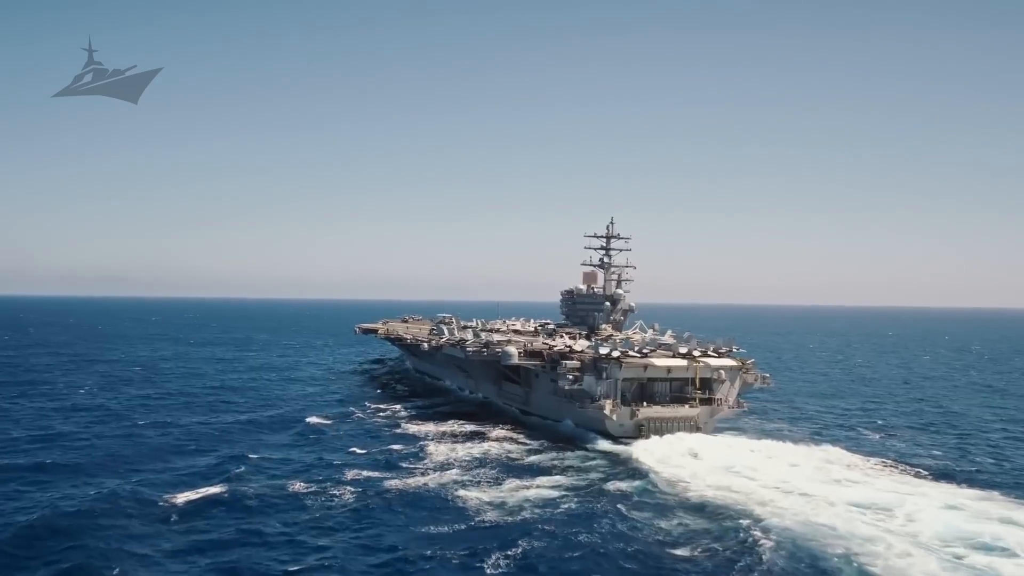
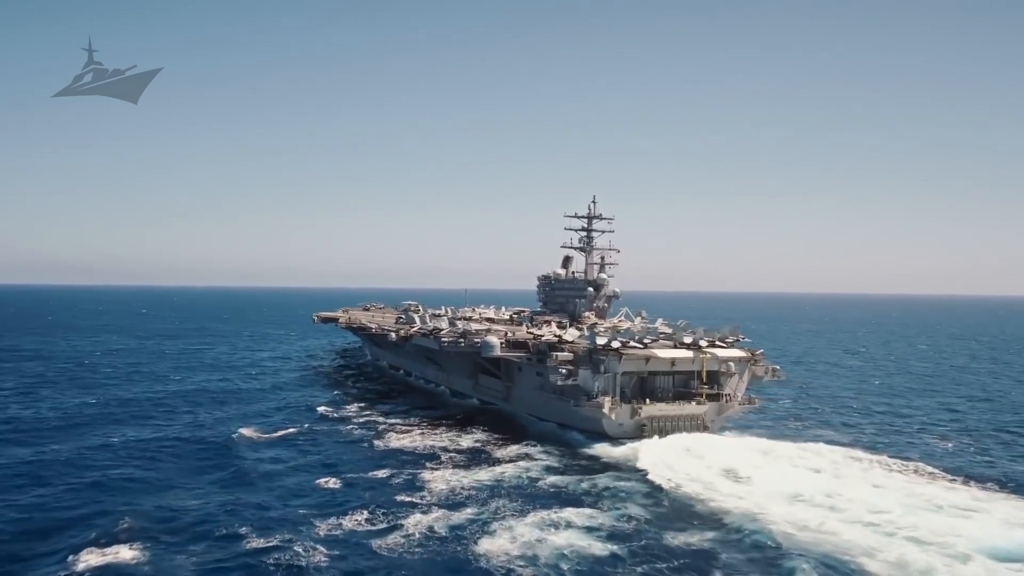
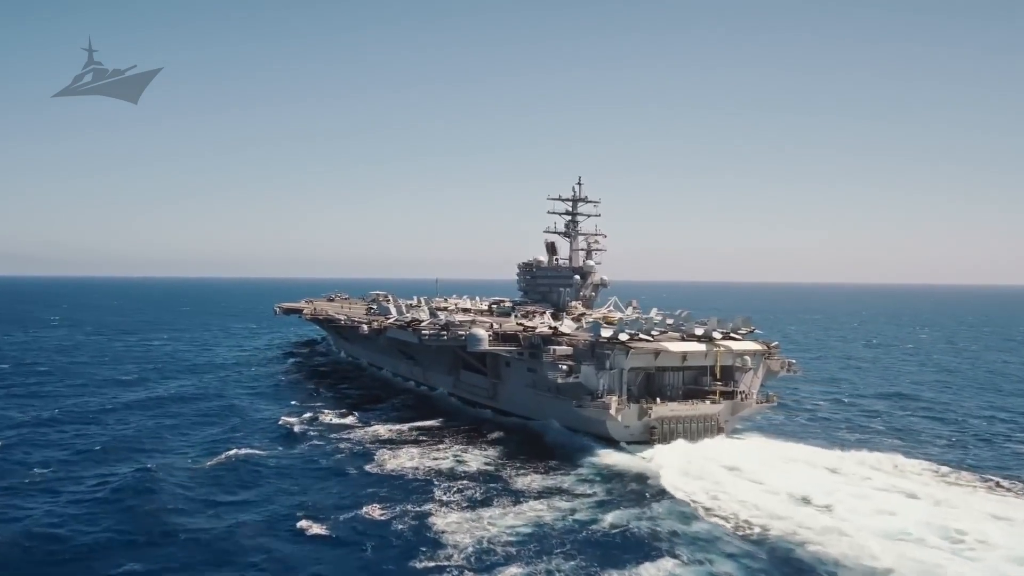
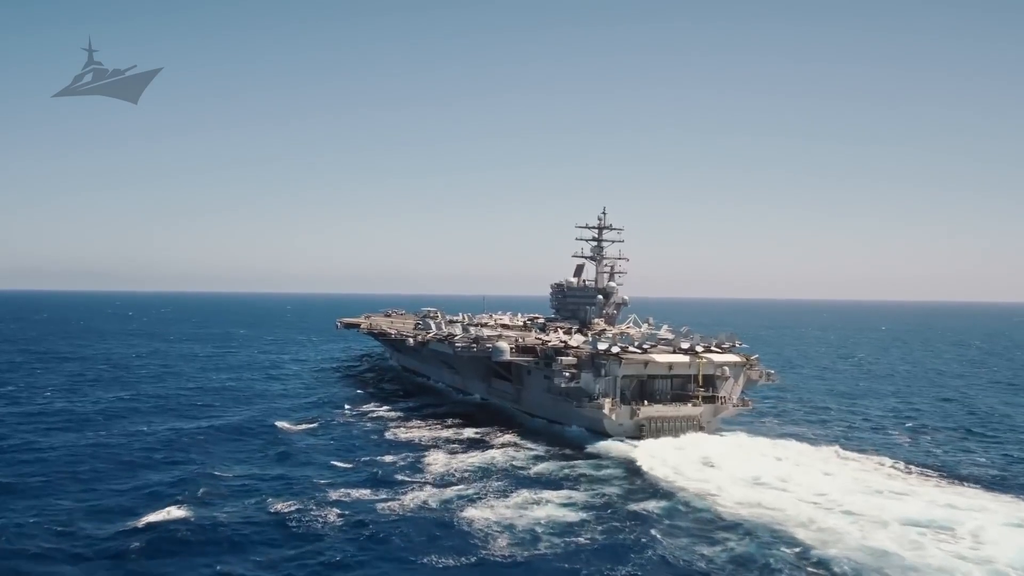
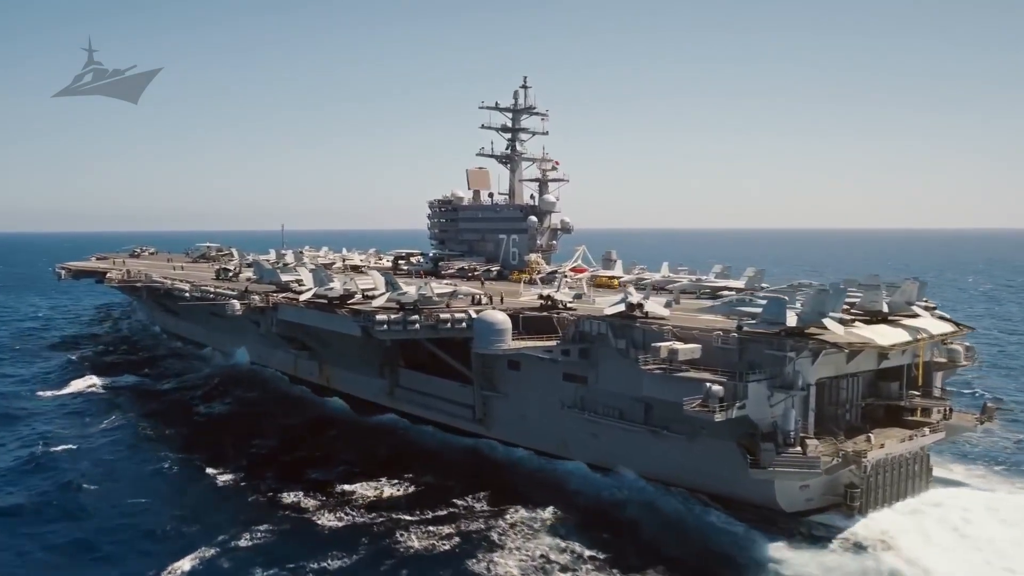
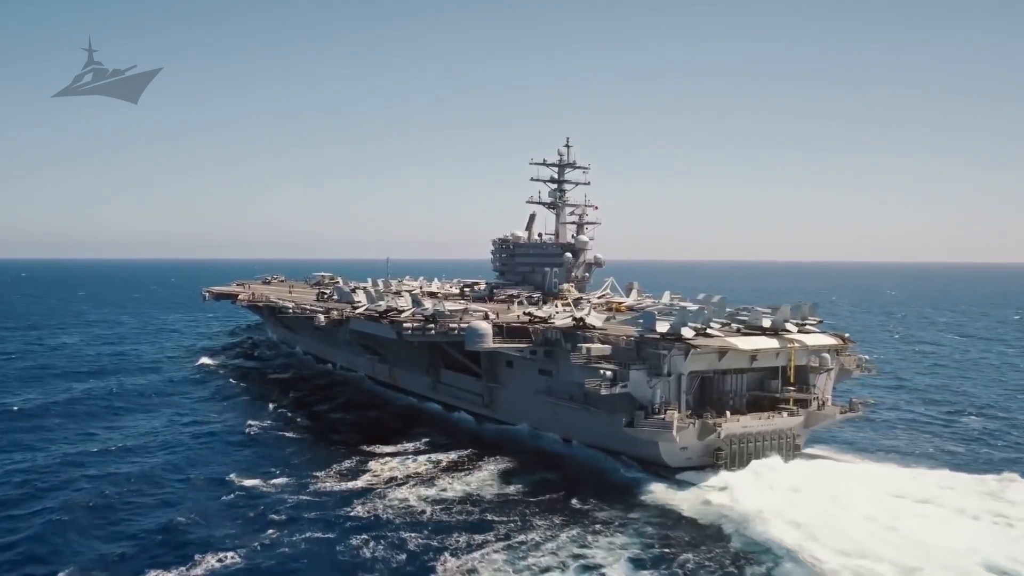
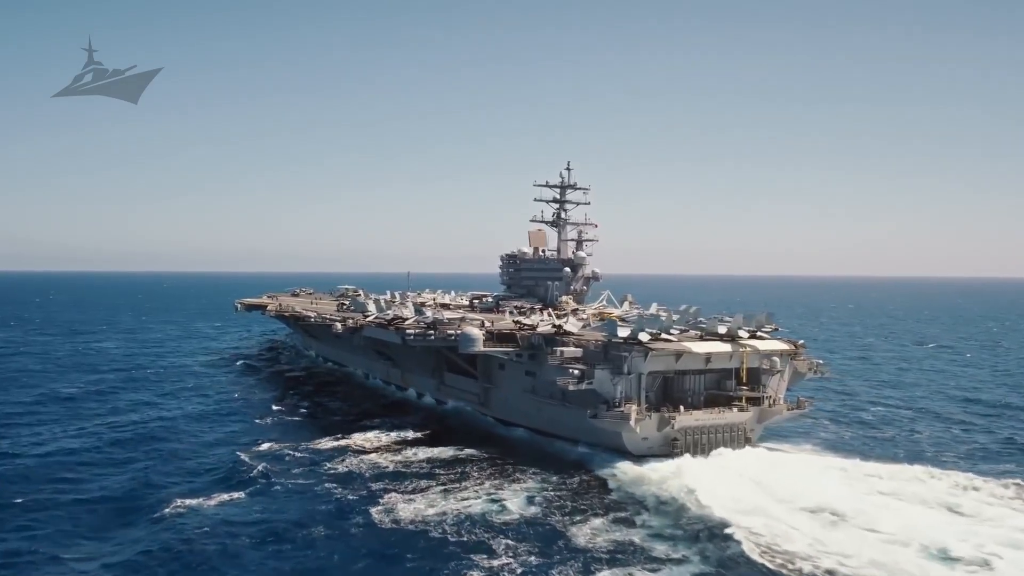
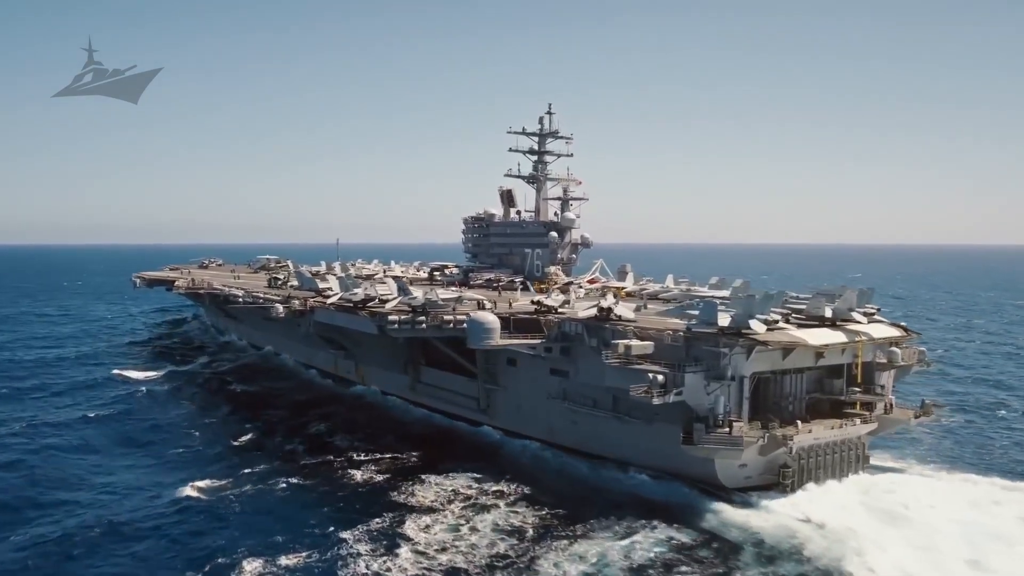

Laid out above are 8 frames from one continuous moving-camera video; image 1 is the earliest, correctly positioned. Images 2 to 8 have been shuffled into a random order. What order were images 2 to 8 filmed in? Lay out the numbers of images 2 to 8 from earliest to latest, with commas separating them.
4, 2, 3, 7, 6, 8, 5
